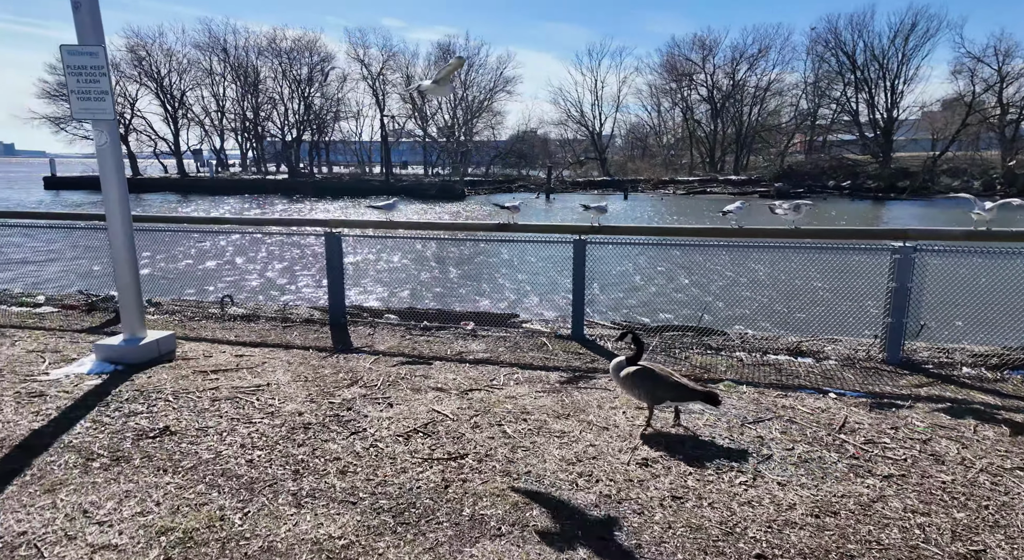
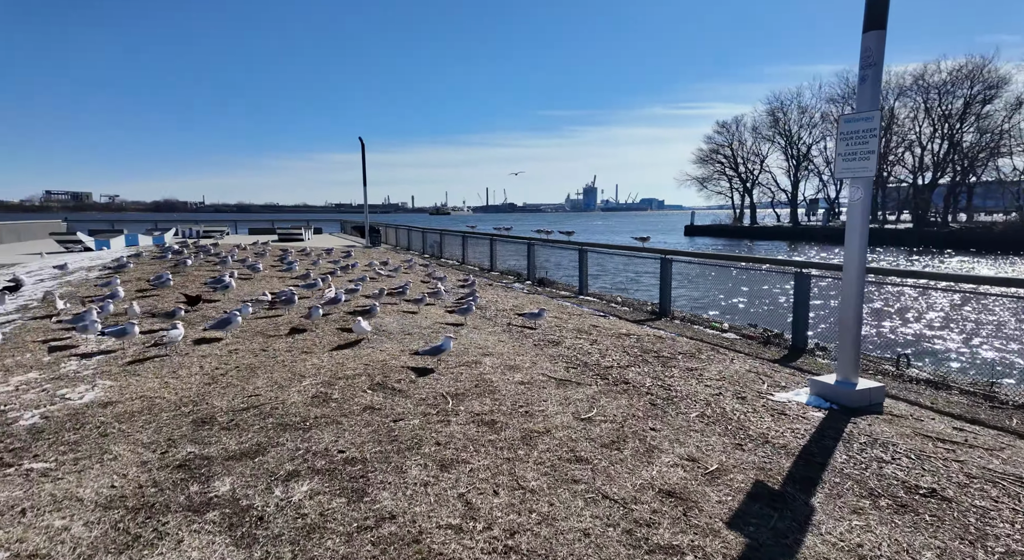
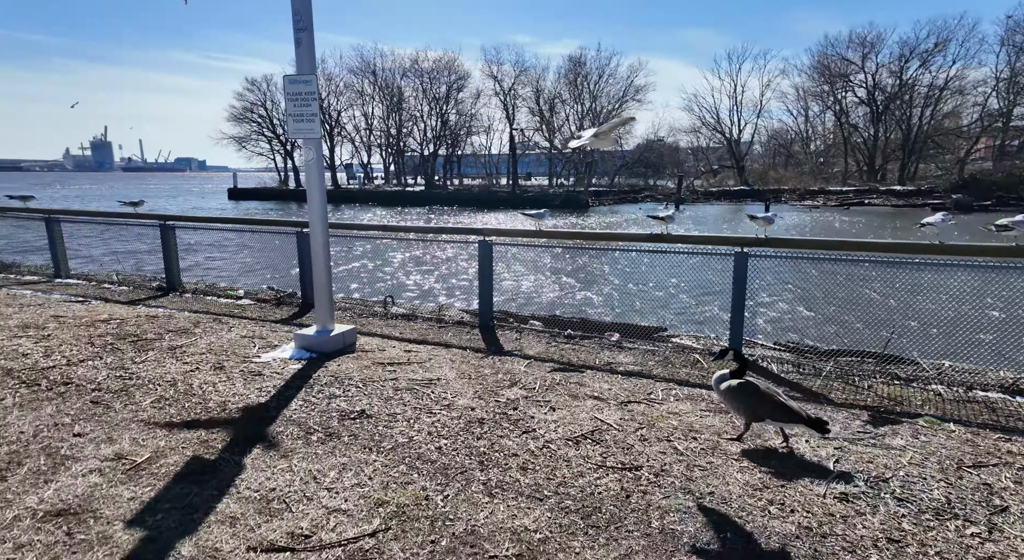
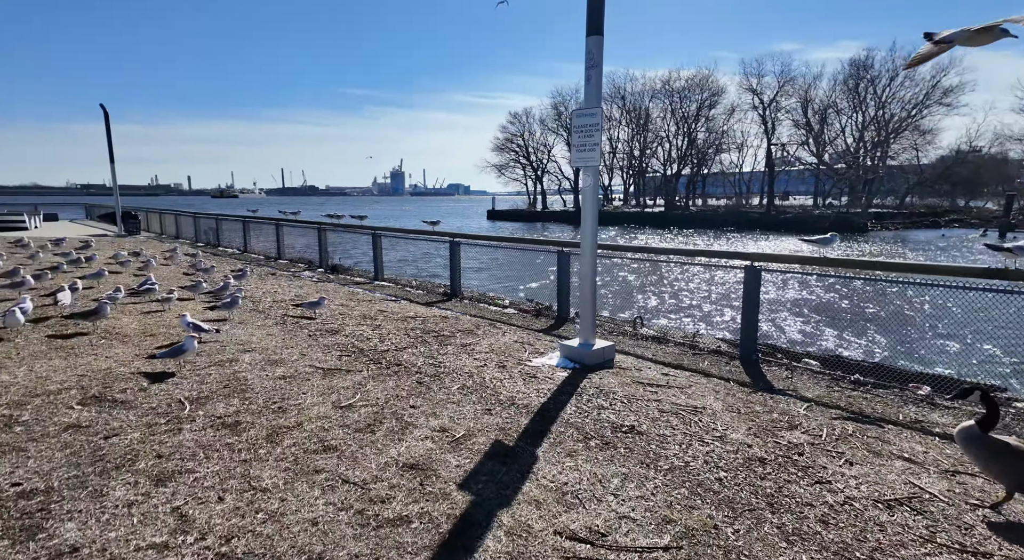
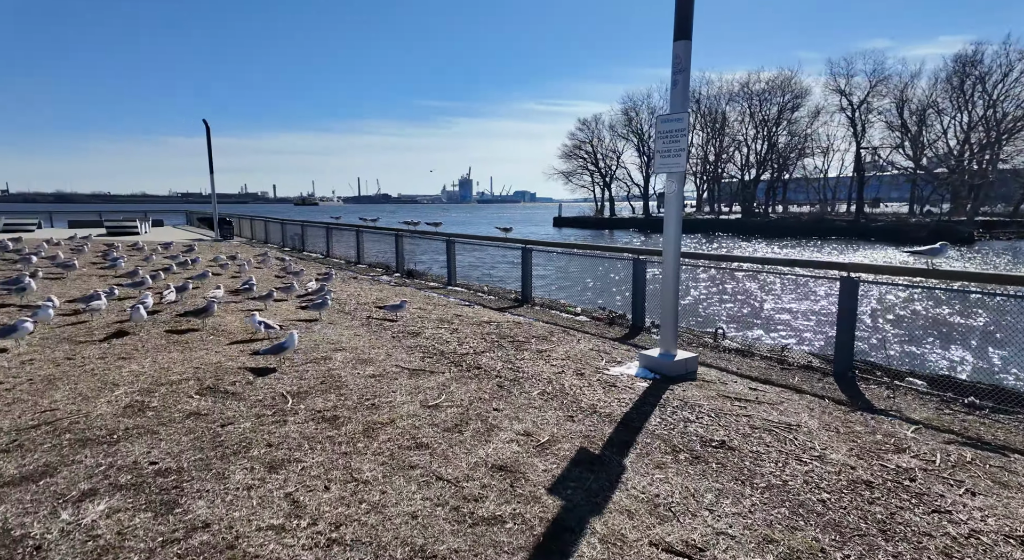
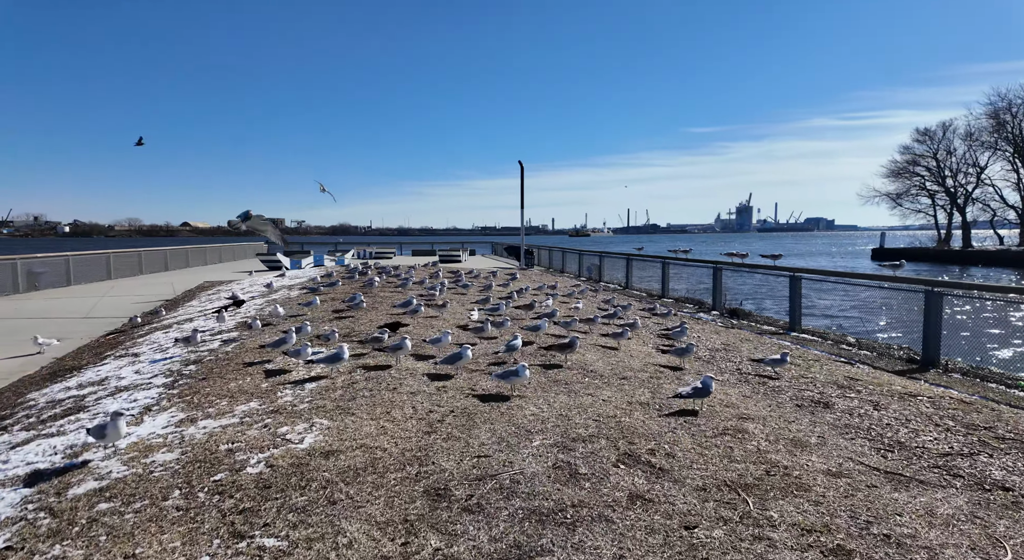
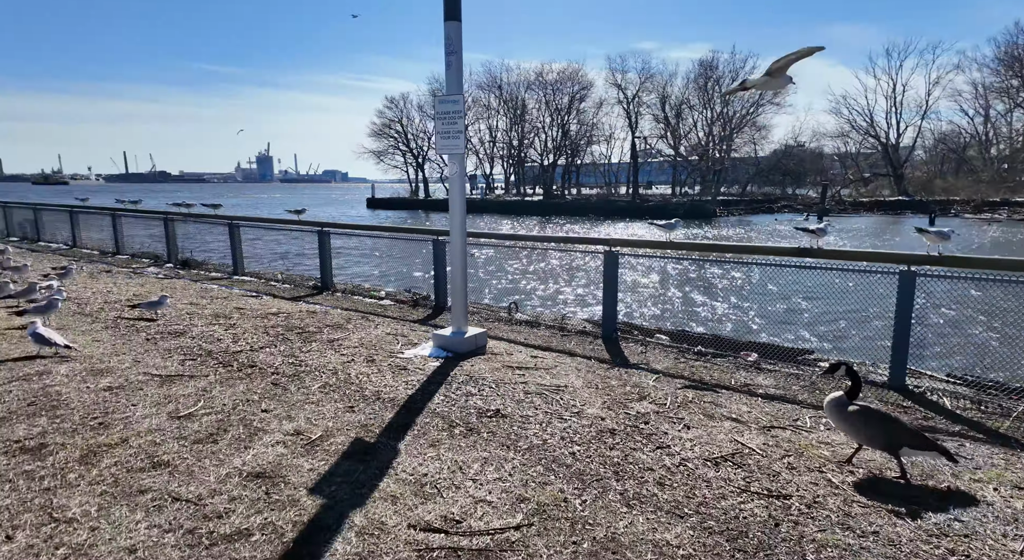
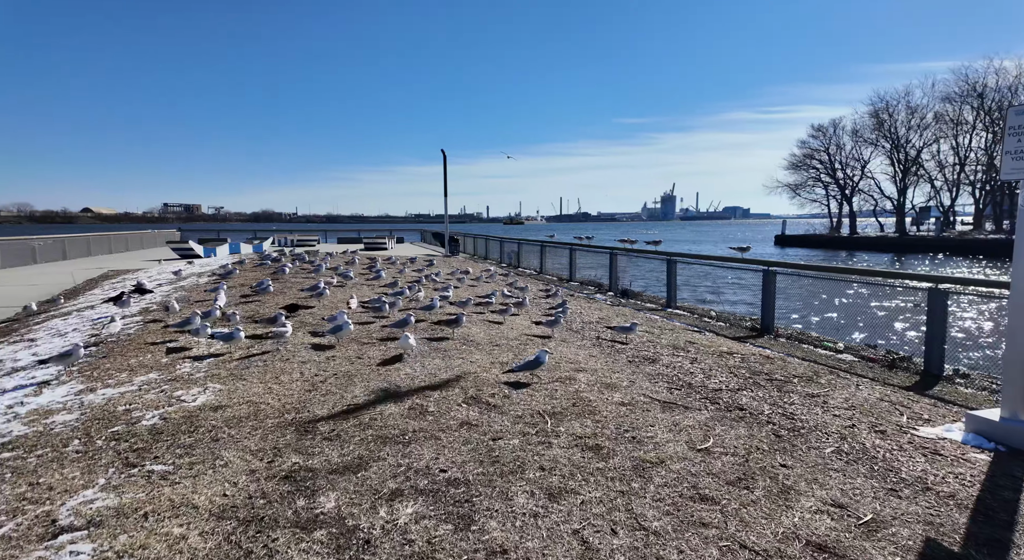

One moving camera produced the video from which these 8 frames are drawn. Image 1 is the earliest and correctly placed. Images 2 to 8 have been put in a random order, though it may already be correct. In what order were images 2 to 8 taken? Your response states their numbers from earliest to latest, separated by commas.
3, 7, 4, 5, 2, 8, 6
